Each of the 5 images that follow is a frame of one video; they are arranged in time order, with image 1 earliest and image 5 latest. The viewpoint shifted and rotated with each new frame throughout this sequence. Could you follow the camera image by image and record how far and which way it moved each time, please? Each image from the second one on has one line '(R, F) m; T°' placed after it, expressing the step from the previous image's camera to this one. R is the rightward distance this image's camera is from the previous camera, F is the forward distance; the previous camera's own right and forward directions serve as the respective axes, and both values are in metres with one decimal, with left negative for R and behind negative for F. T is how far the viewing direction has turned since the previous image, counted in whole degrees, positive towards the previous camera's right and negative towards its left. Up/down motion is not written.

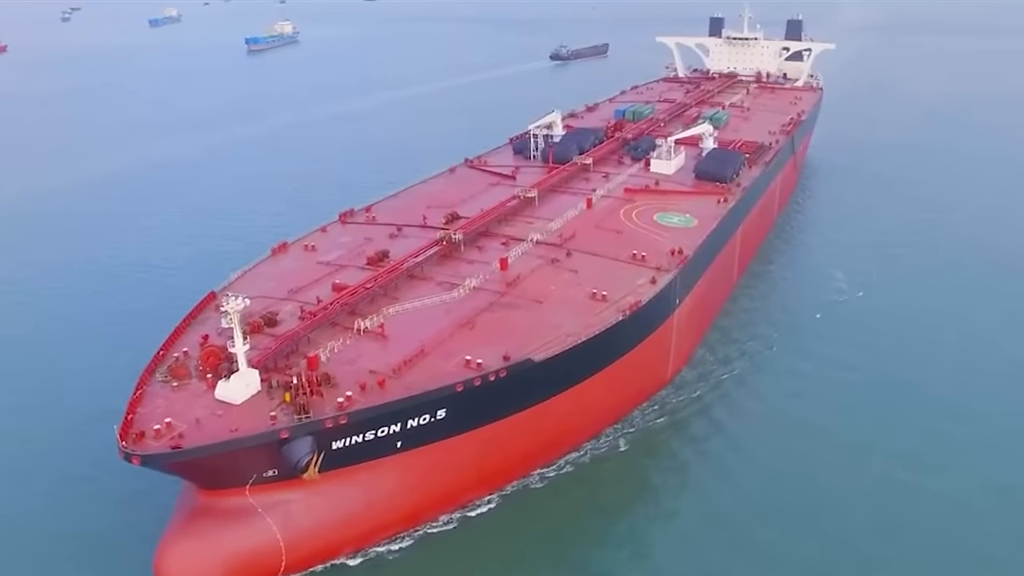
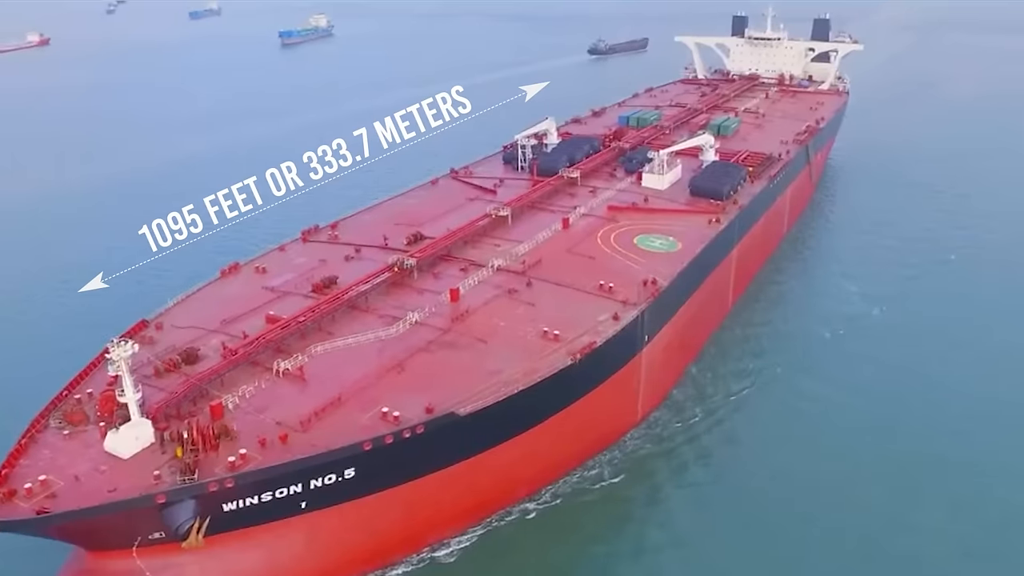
(+1.5, +1.1) m; -3°
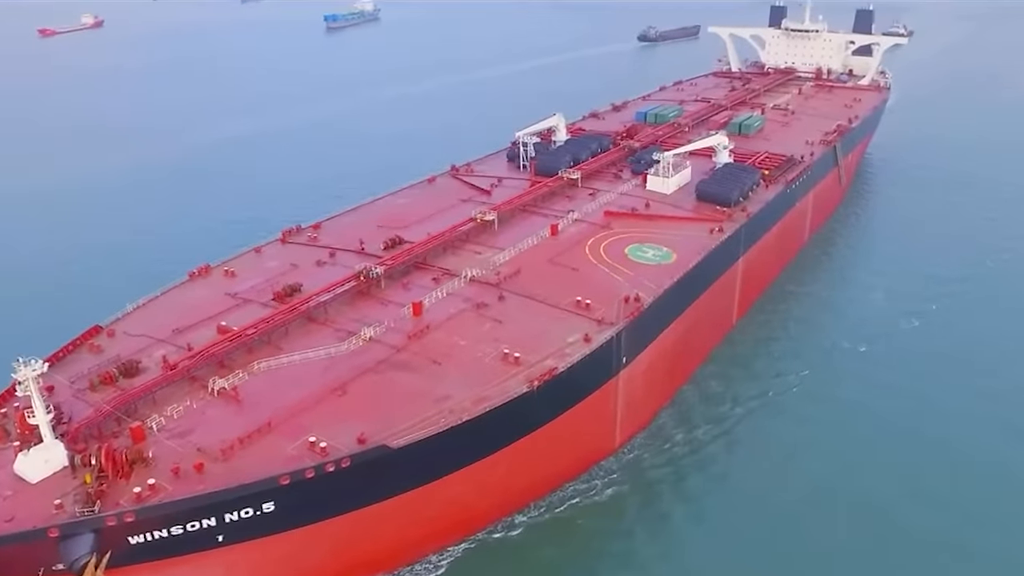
(+1.2, +0.8) m; -3°
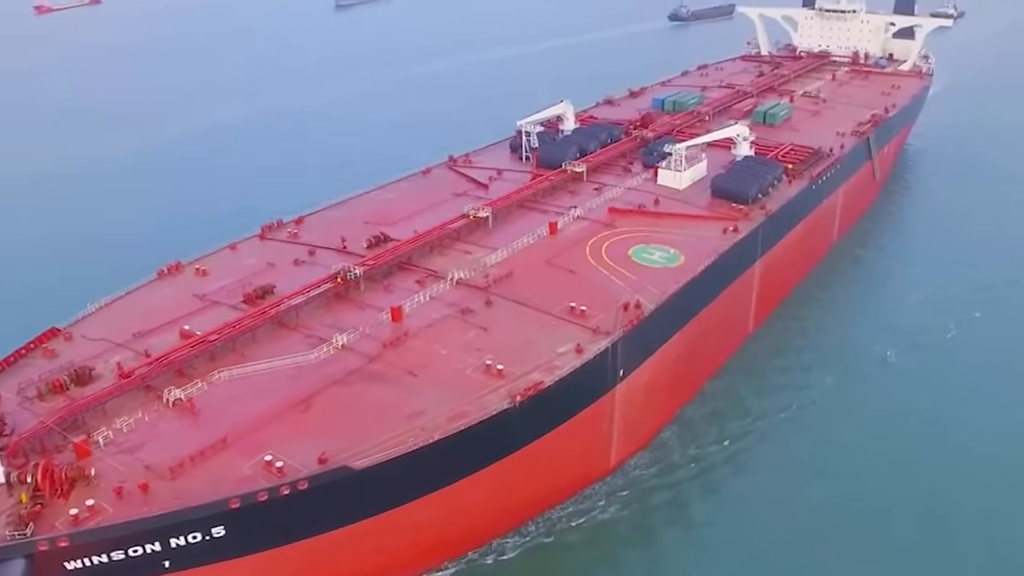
(+0.6, +0.8) m; -2°
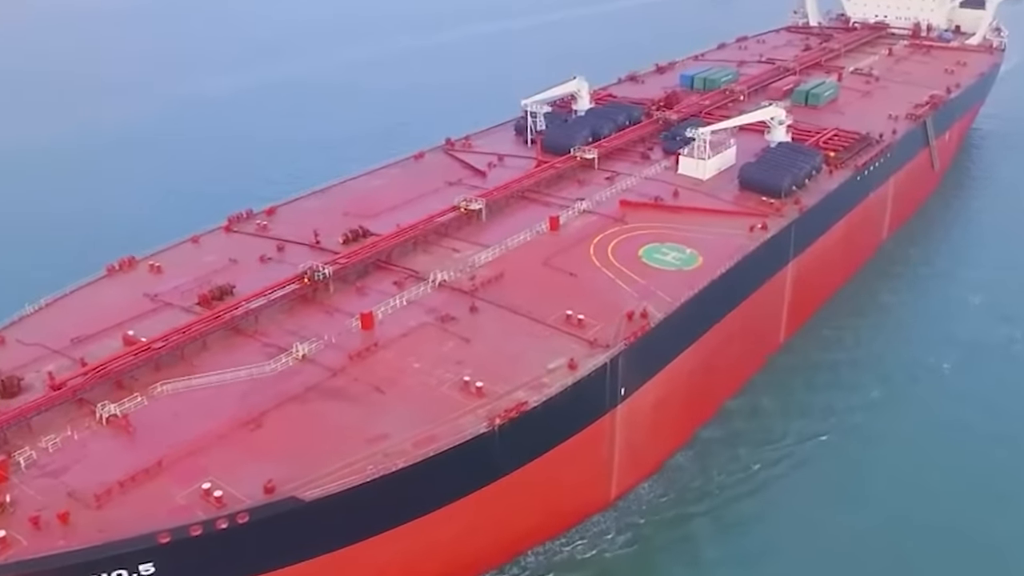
(+0.7, +1.1) m; -3°
